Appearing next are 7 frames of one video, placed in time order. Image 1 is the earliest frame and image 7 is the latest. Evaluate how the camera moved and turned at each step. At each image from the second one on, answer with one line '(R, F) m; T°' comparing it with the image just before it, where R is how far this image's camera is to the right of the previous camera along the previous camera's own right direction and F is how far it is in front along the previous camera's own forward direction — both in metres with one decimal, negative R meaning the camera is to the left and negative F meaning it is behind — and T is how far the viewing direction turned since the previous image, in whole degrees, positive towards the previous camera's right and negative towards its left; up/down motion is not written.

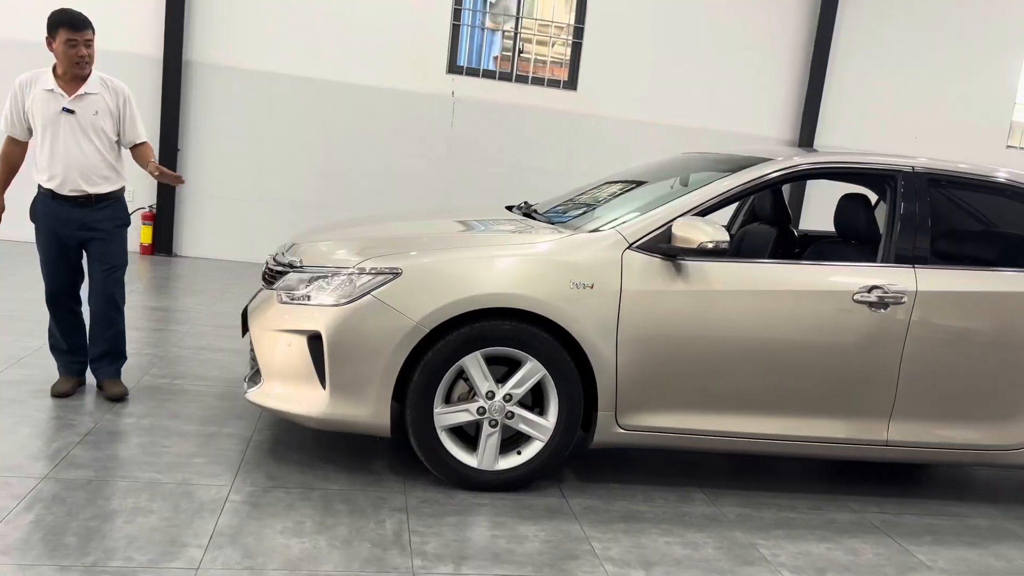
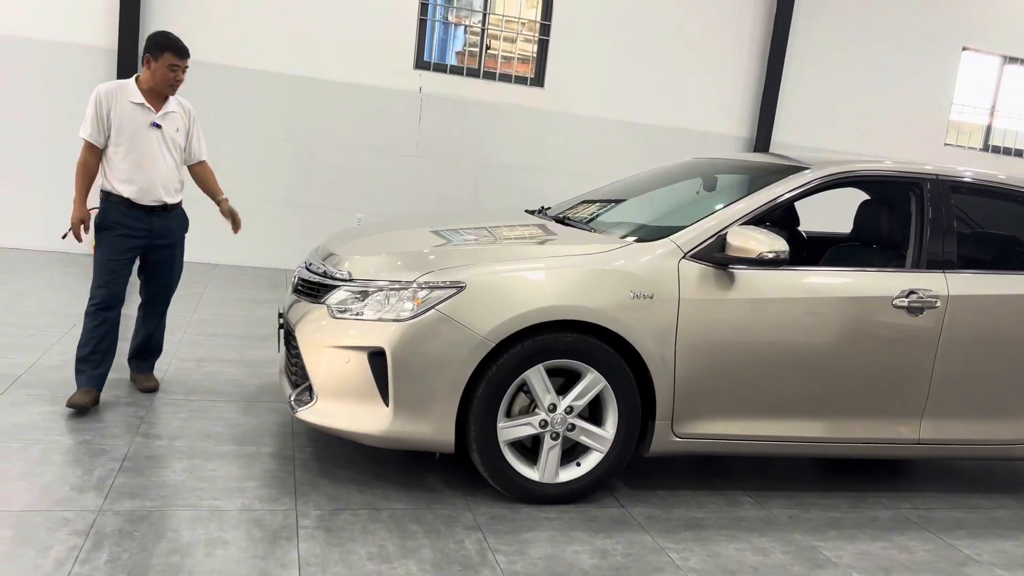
(-0.5, +0.1) m; +6°
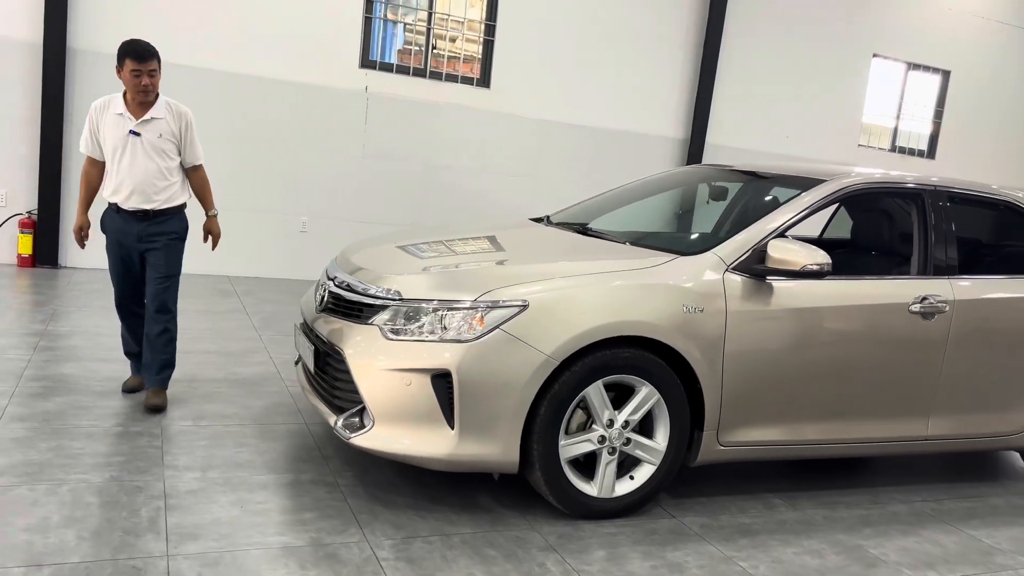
(-0.5, +0.1) m; +8°
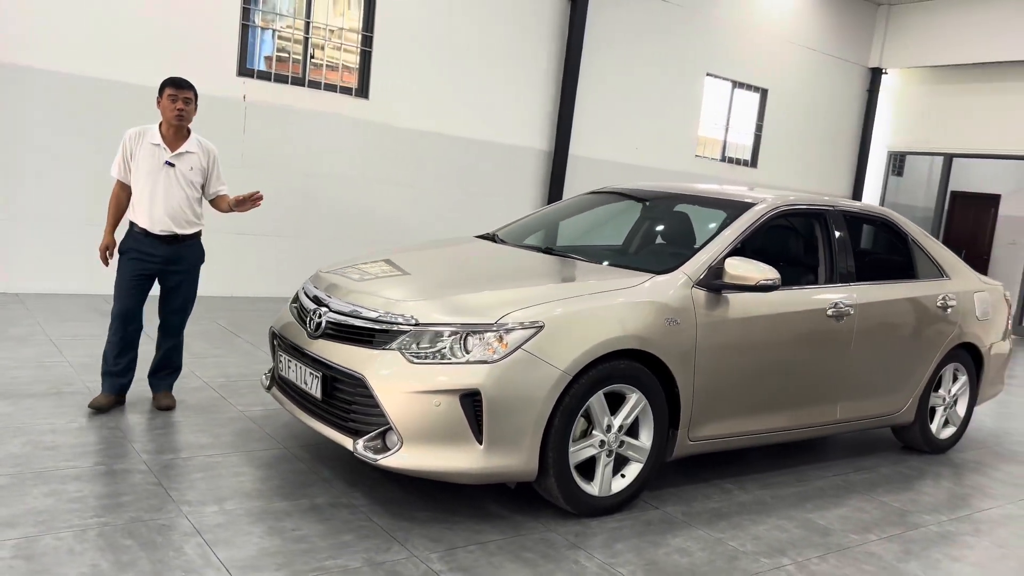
(-0.7, -0.1) m; +13°
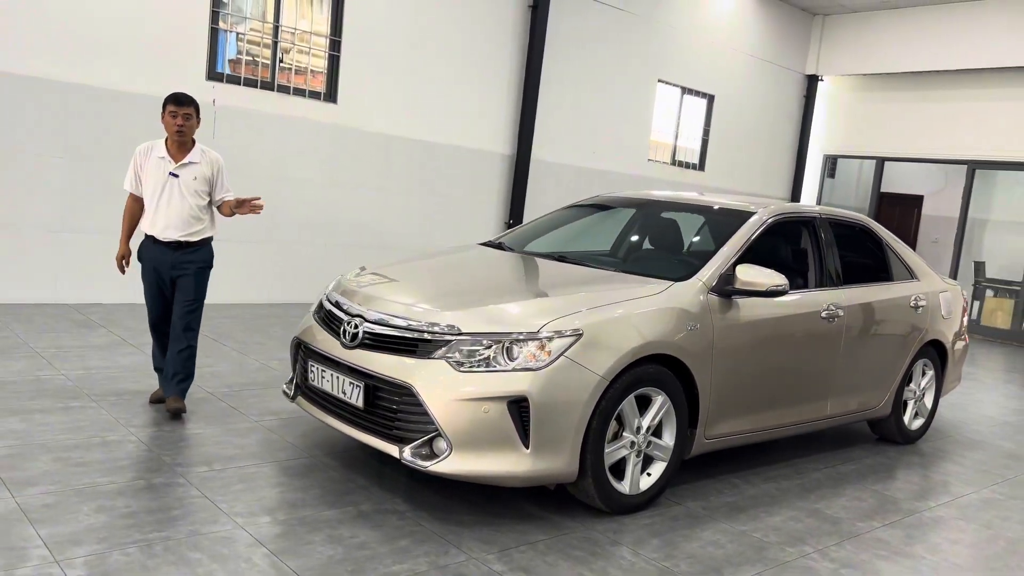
(-0.4, -0.1) m; +5°
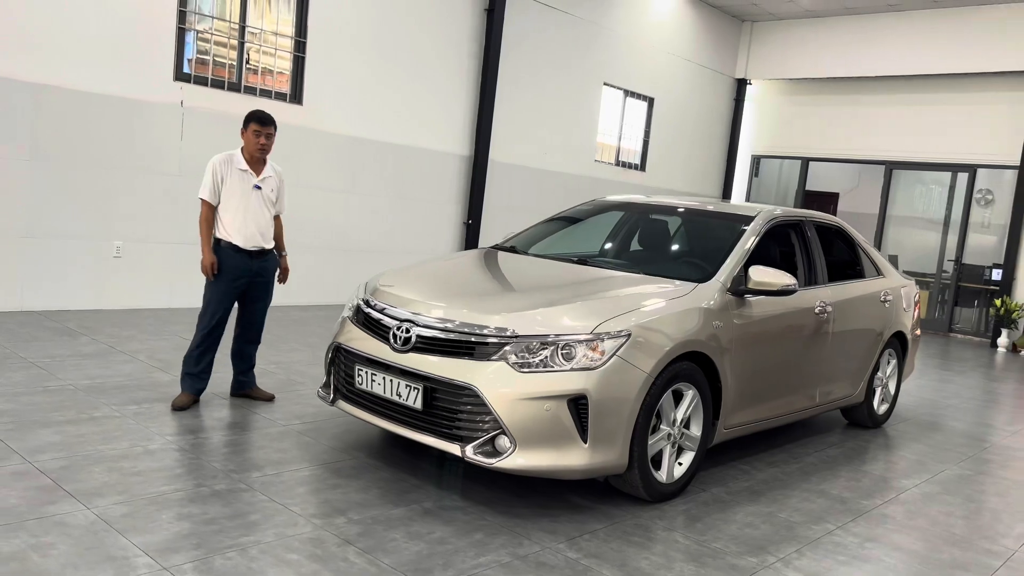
(-0.5, -0.1) m; +6°
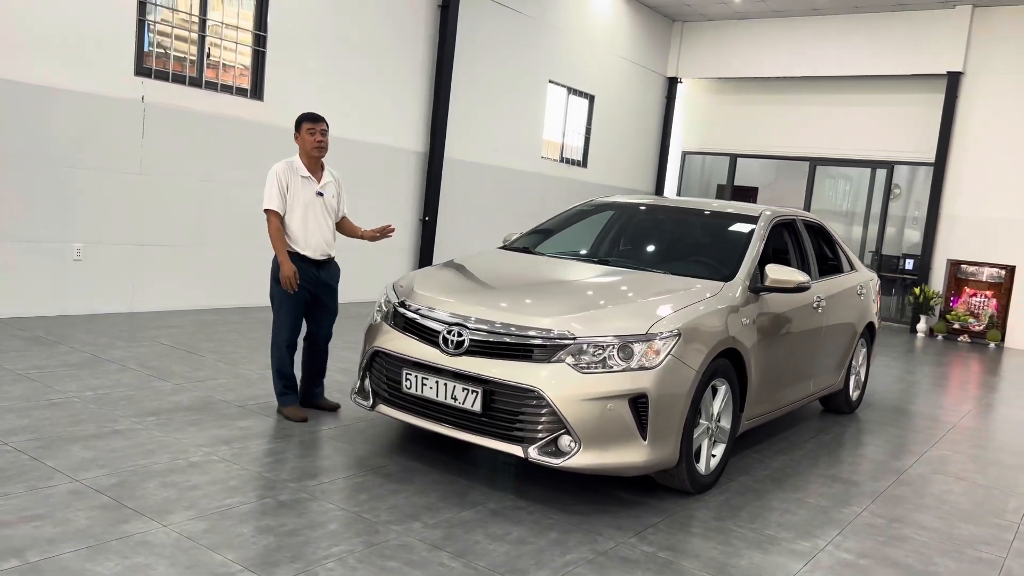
(-0.6, 0.0) m; +6°
